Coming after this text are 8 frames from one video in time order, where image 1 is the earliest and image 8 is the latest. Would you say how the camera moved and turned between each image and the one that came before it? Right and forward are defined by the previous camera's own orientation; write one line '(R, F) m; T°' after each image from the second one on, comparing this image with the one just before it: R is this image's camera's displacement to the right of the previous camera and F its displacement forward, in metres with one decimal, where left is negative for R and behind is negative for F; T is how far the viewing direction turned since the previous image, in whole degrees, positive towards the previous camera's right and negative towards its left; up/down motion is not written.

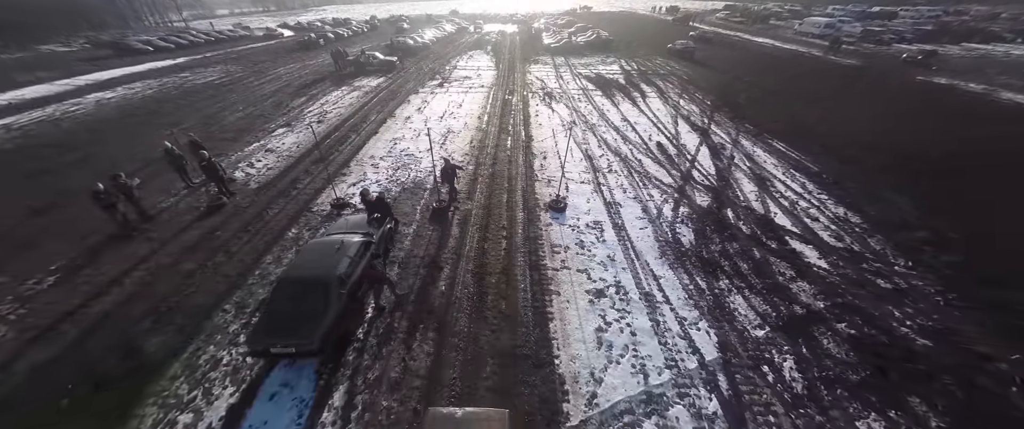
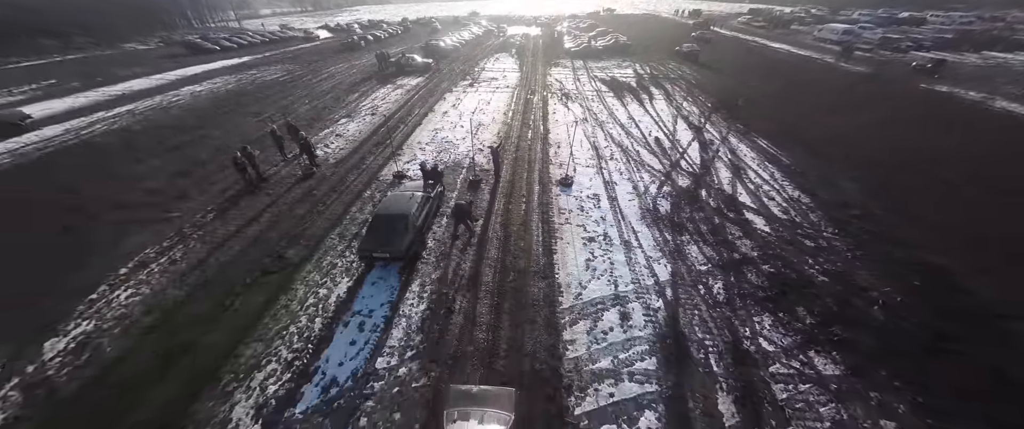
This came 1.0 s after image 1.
(0.0, -3.5) m; -3°
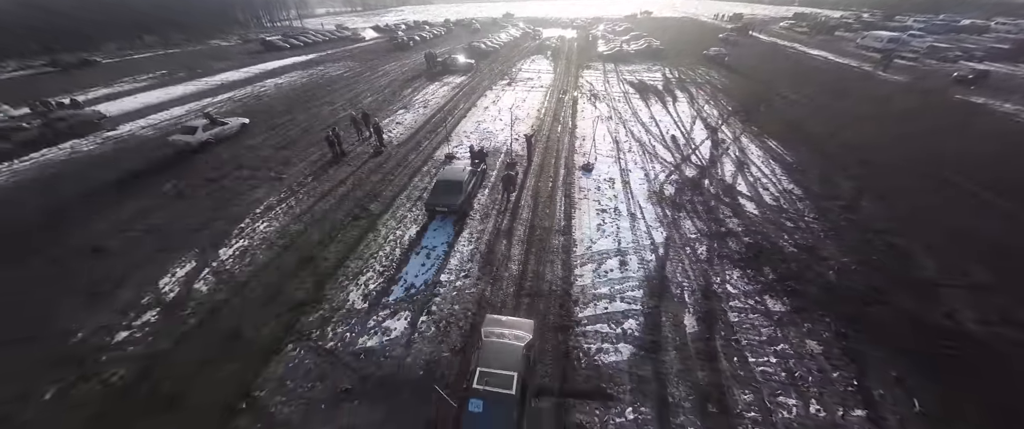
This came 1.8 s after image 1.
(-0.1, -3.2) m; -4°
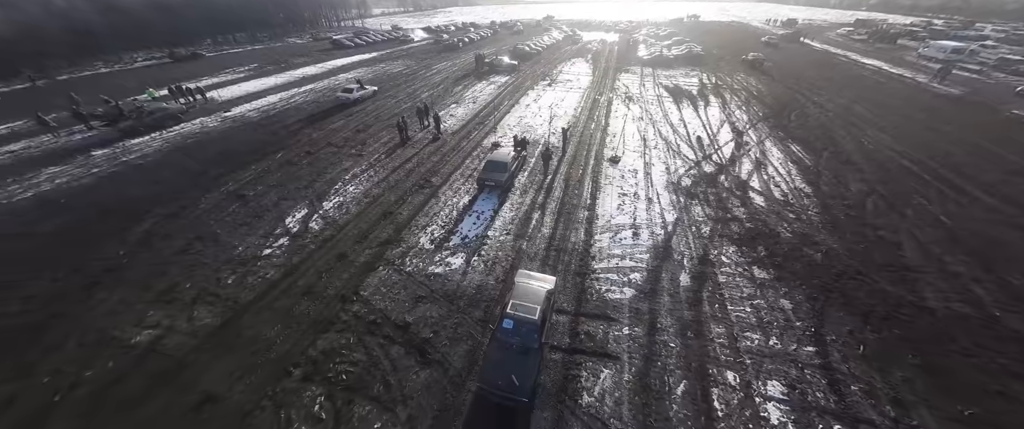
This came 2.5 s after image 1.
(-0.1, -3.1) m; -5°
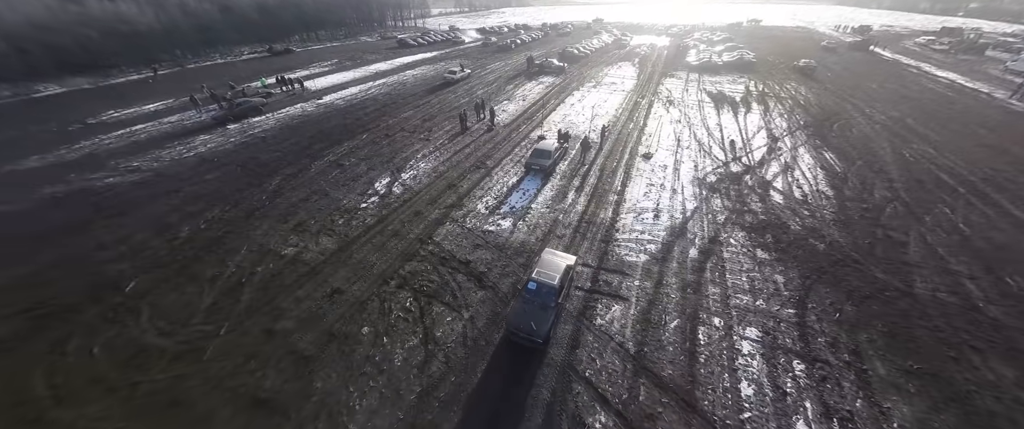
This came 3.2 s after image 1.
(-0.1, -3.3) m; -6°
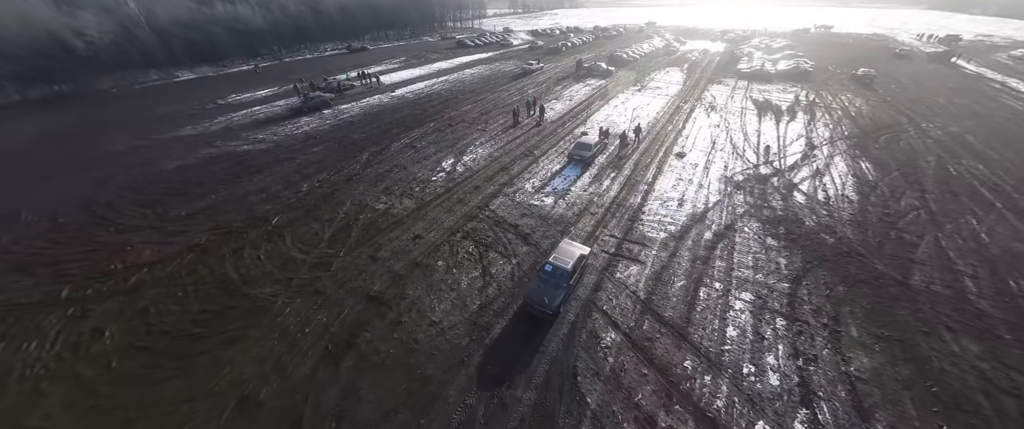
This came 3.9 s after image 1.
(-0.2, -3.6) m; -6°
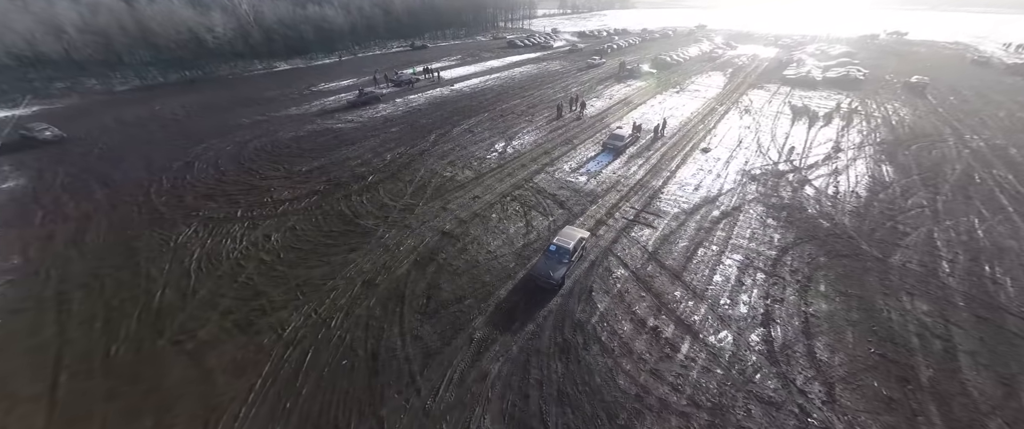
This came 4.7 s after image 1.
(-0.2, -4.6) m; -6°
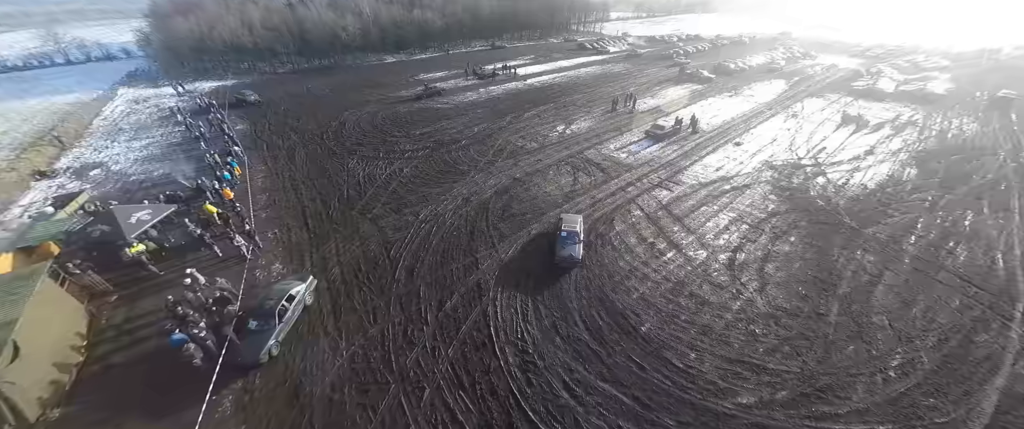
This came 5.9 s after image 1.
(+0.5, -7.8) m; -9°
